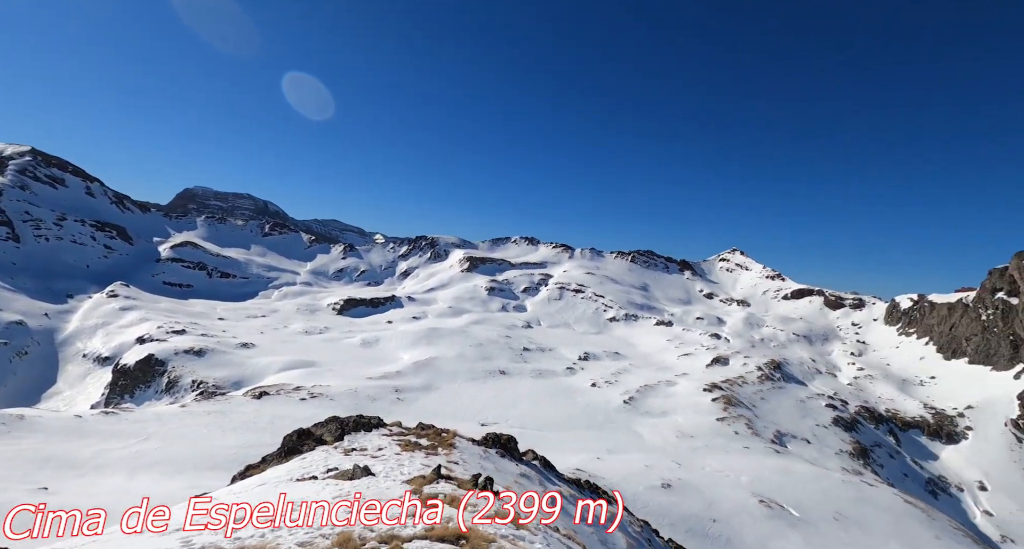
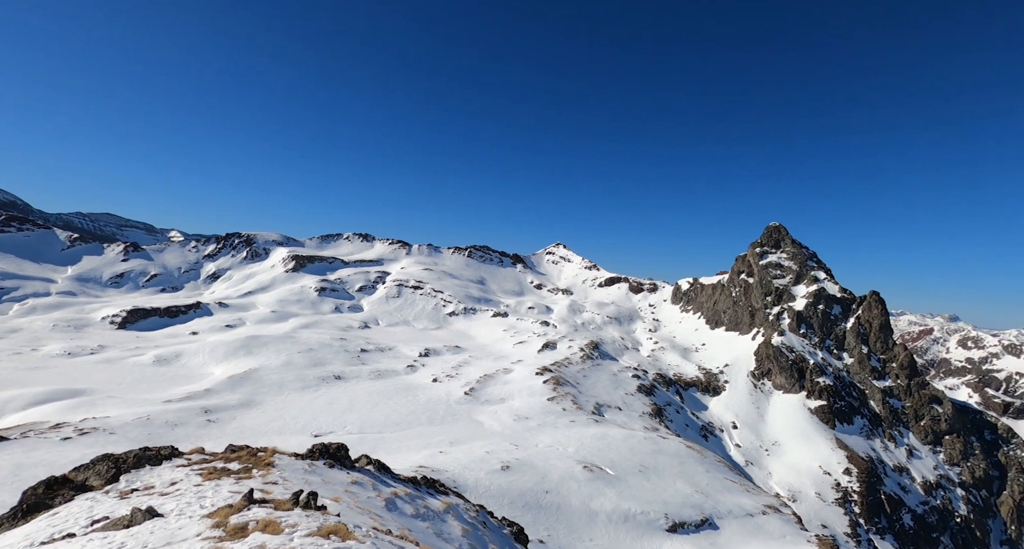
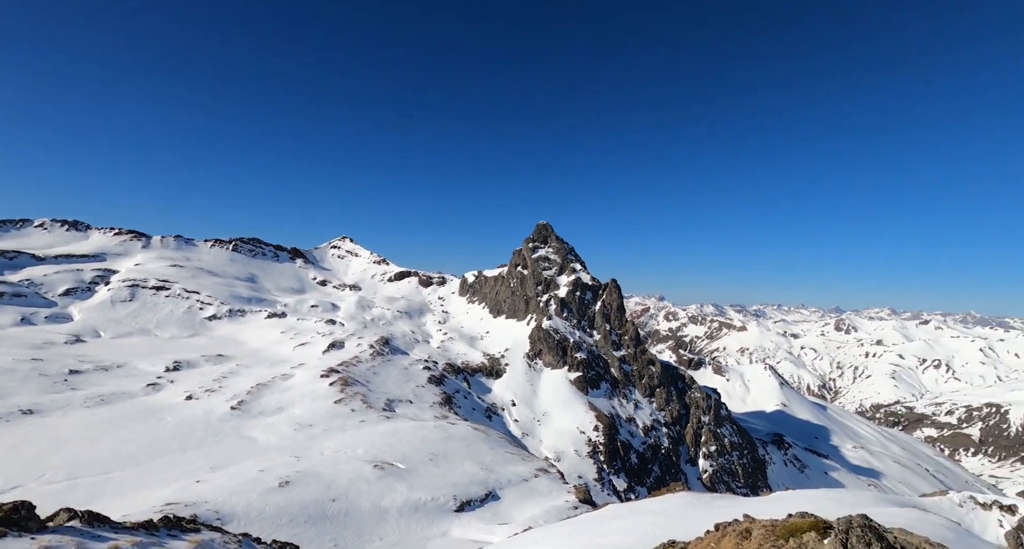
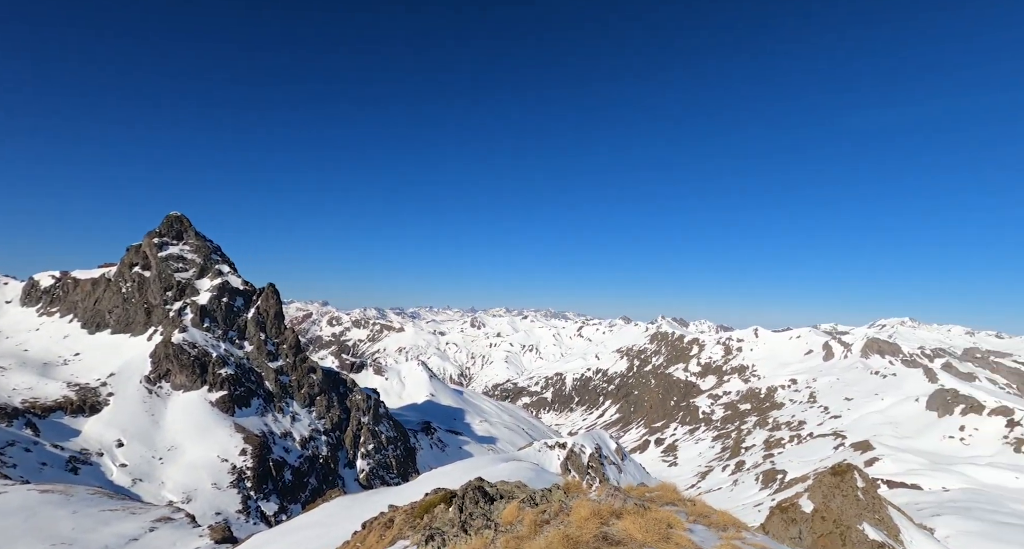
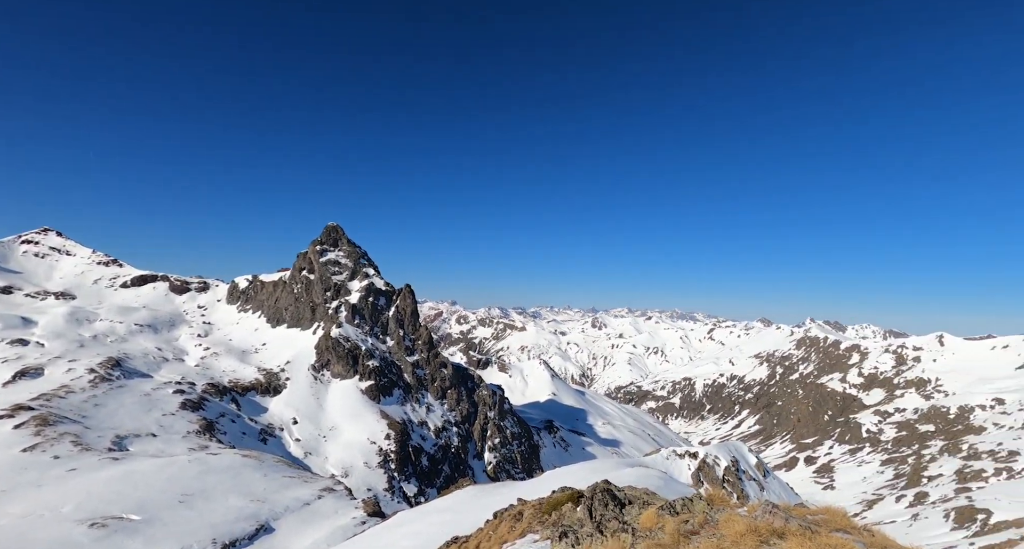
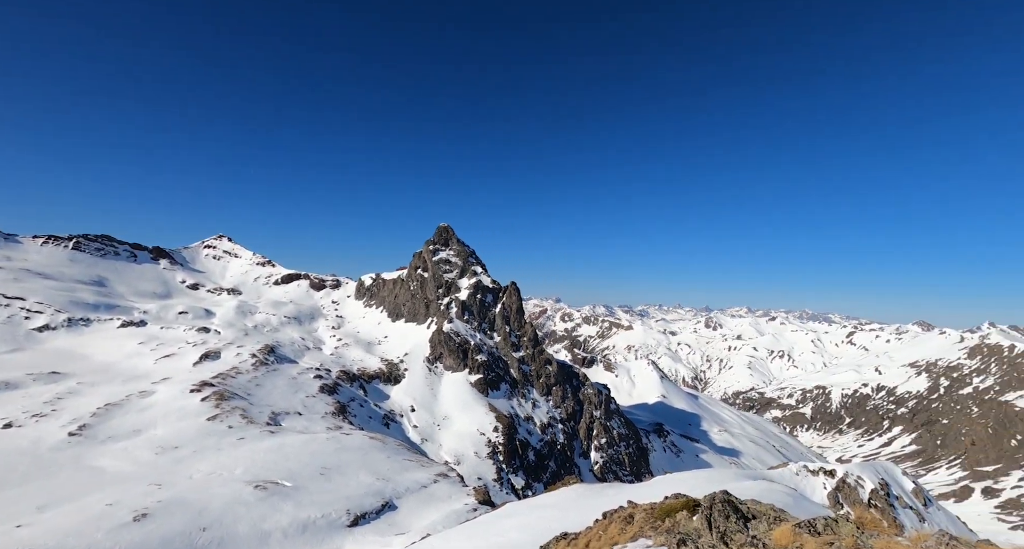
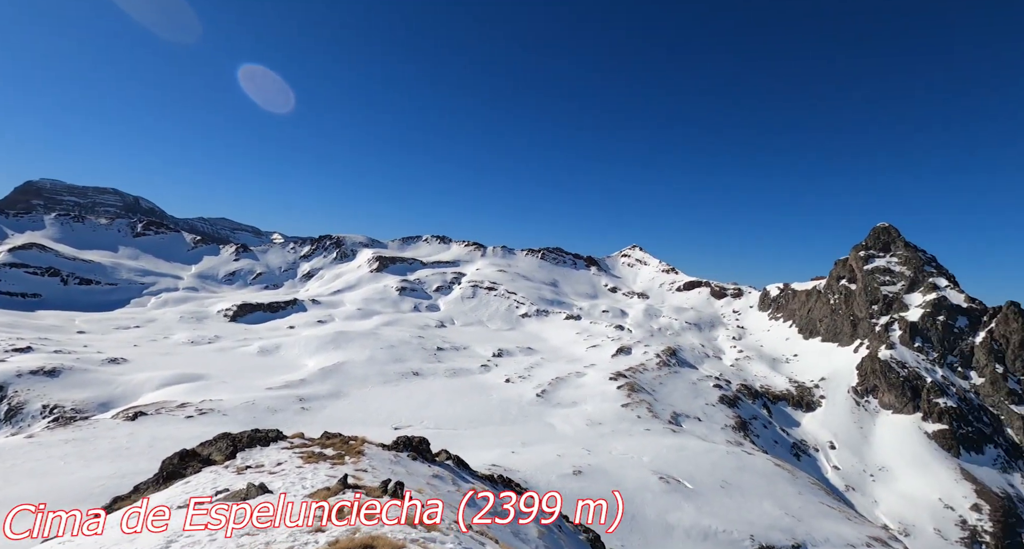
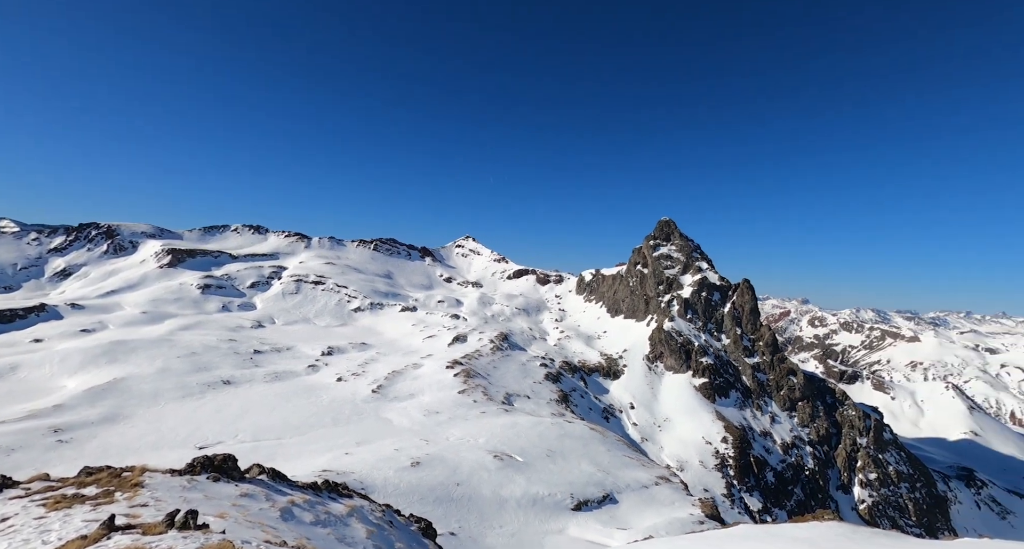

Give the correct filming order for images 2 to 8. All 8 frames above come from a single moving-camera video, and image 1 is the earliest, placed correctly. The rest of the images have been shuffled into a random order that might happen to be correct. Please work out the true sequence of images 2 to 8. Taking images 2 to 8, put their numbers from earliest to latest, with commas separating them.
7, 2, 8, 3, 6, 5, 4
